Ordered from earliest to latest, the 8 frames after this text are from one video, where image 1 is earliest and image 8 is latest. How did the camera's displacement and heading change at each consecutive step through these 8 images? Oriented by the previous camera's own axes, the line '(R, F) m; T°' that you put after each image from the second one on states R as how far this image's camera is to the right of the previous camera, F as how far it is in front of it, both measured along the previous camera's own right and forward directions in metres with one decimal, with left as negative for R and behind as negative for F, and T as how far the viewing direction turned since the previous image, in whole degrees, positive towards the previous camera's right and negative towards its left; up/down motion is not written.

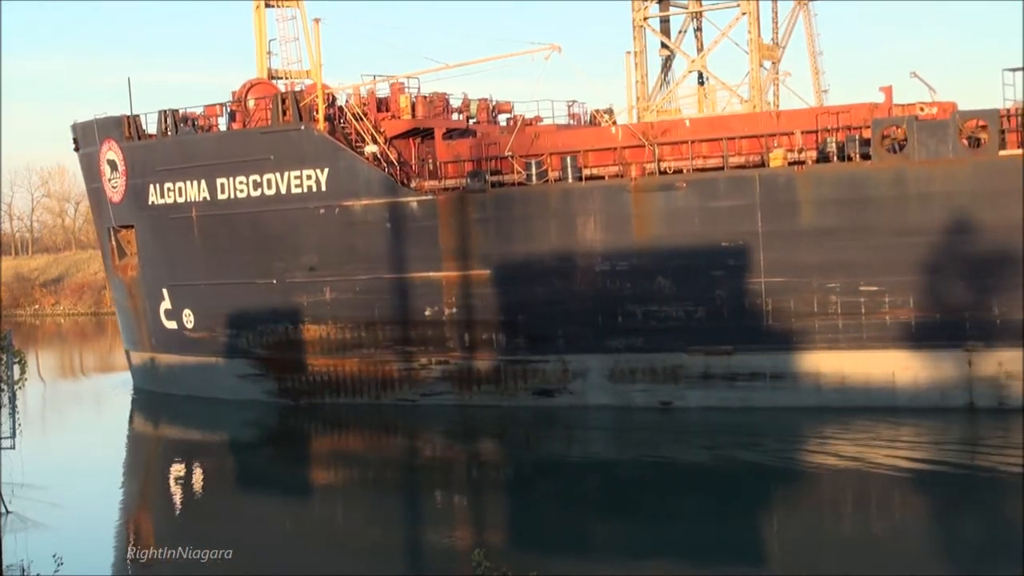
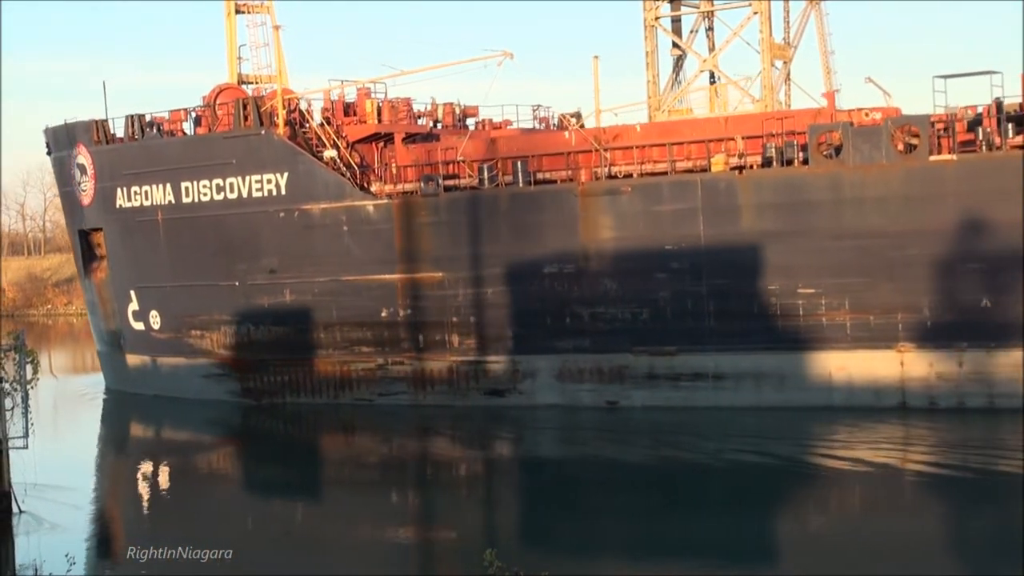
(-0.9, -0.5) m; +5°
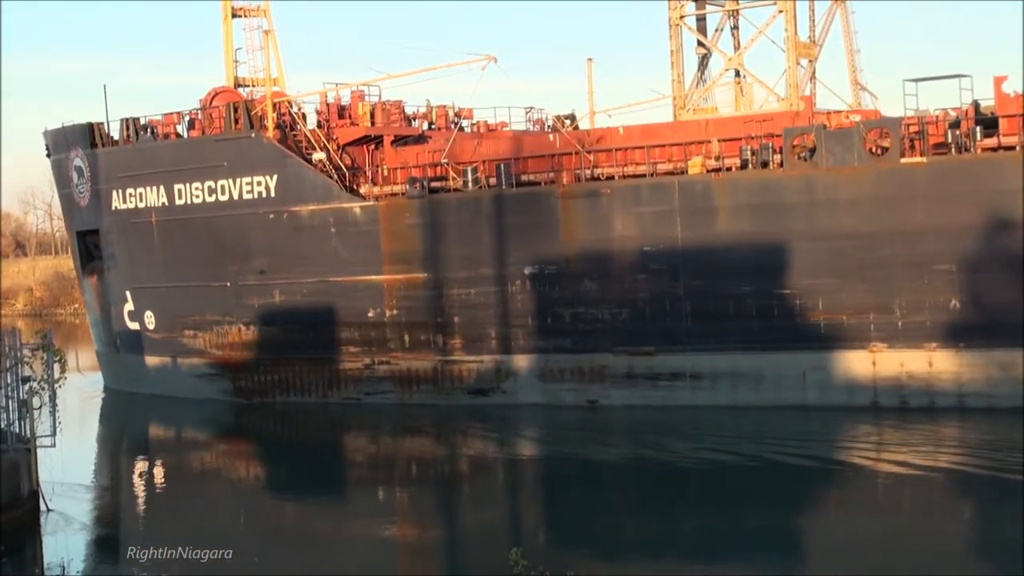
(+0.4, -0.2) m; 0°
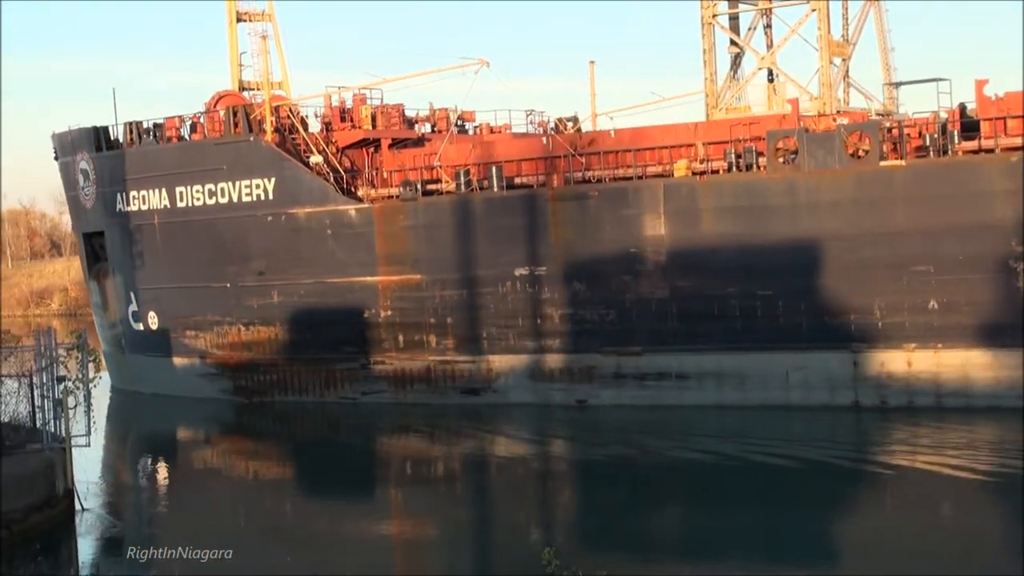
(+0.4, -0.2) m; -1°
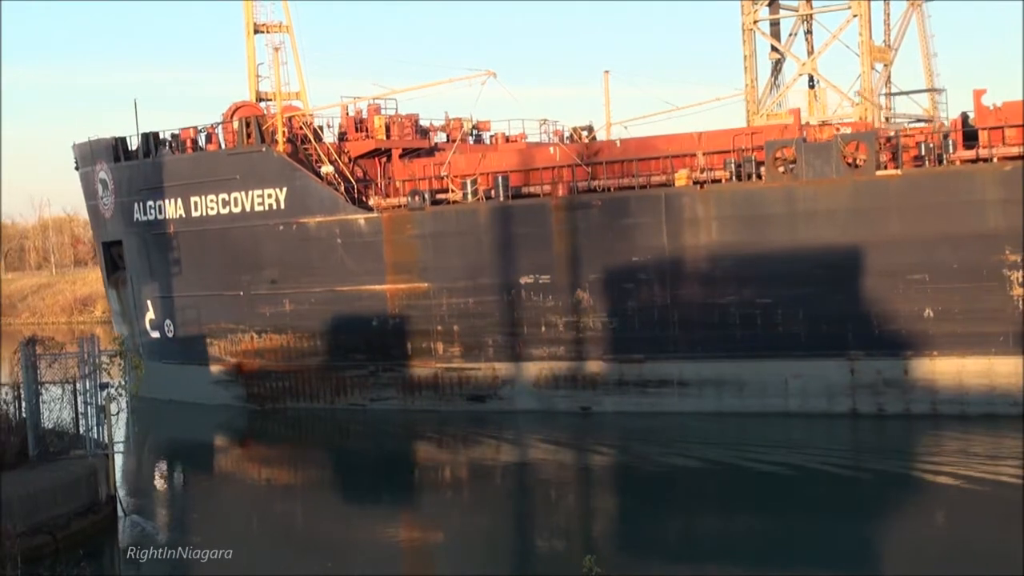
(+0.3, -0.2) m; -1°
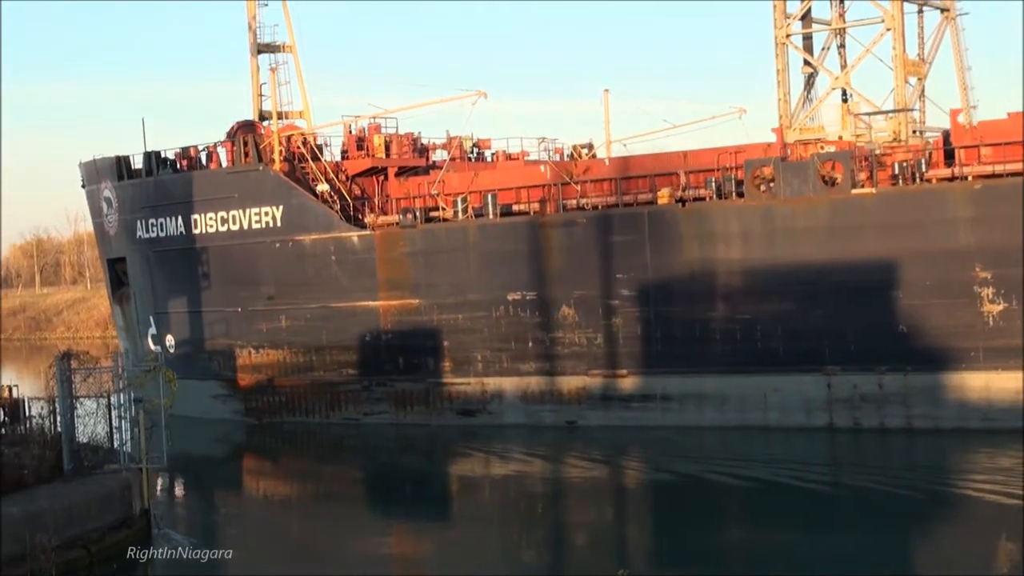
(+0.4, -0.3) m; -1°
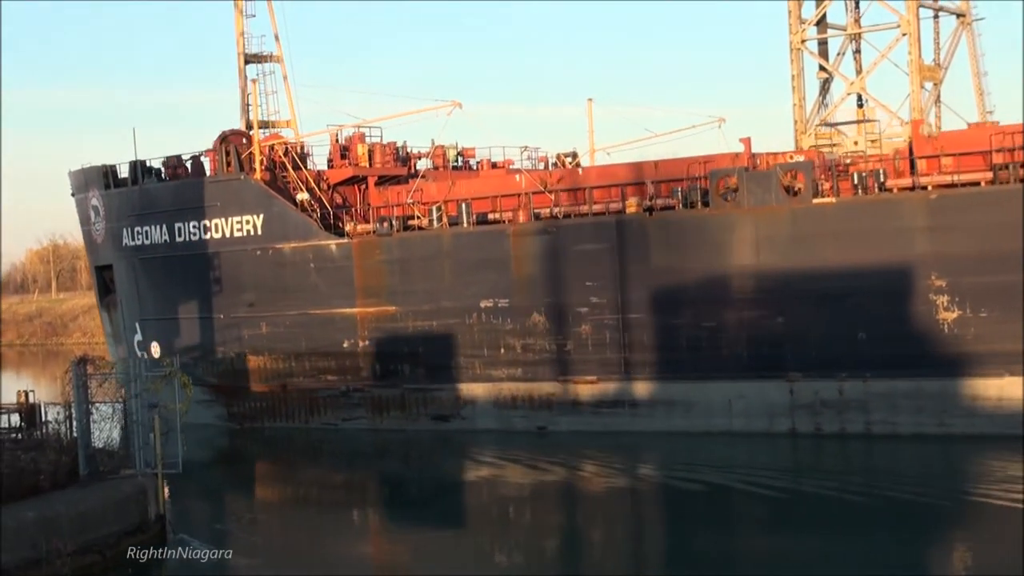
(+0.5, -0.2) m; 0°
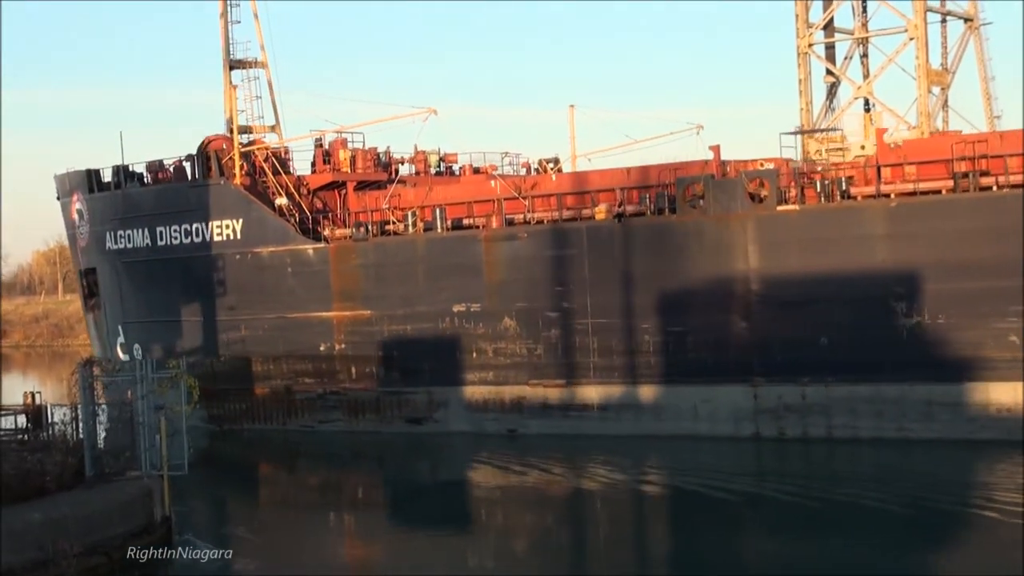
(+0.4, -0.2) m; 0°
